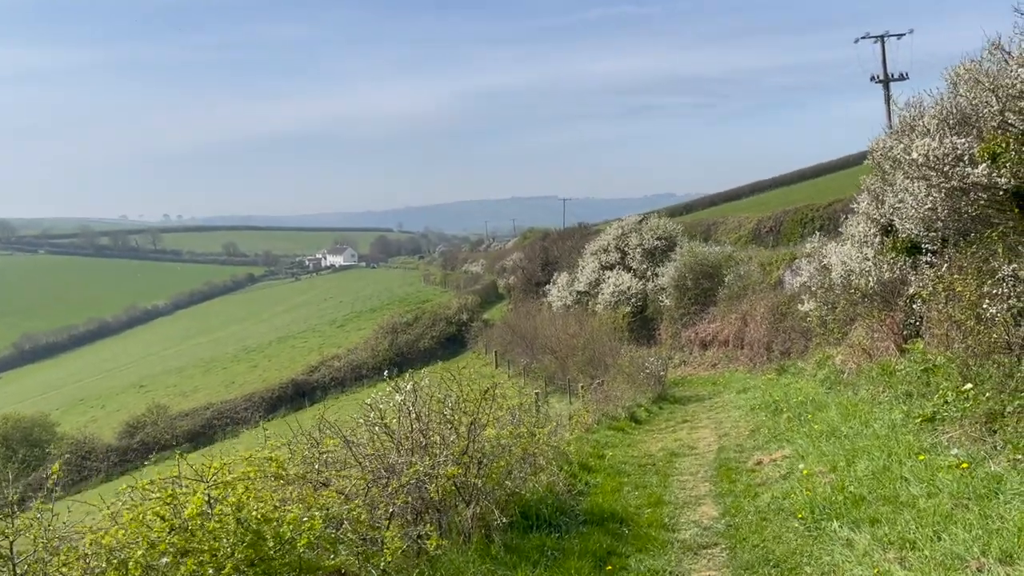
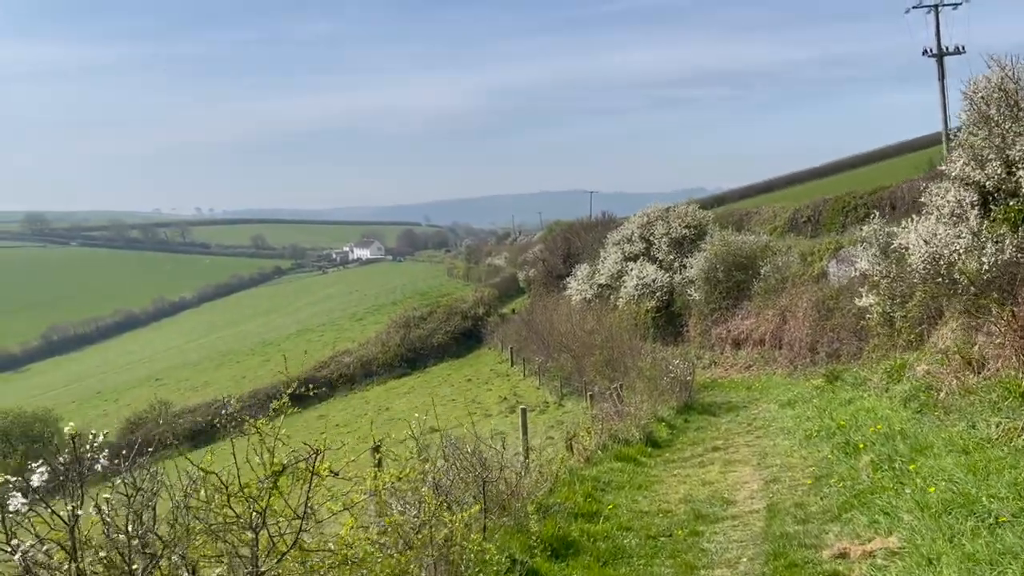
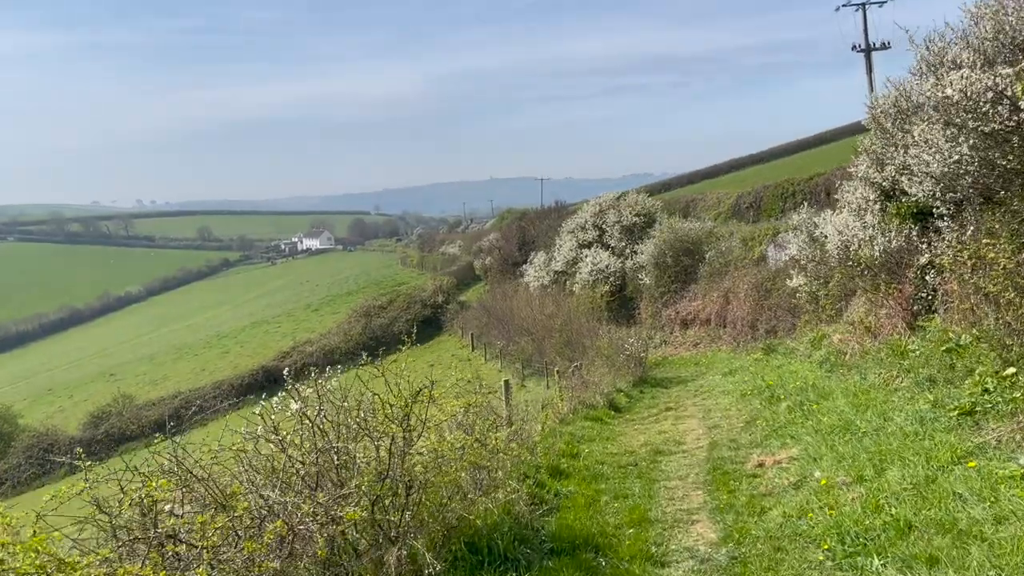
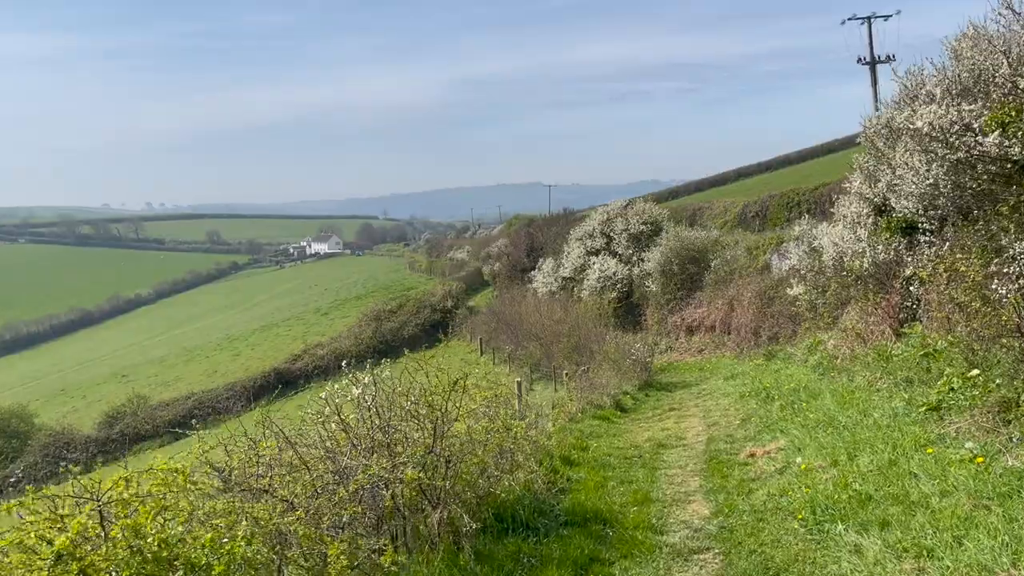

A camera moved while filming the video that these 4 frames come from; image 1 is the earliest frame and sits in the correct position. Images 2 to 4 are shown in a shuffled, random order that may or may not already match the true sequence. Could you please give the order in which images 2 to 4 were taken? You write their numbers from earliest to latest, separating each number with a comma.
4, 3, 2
